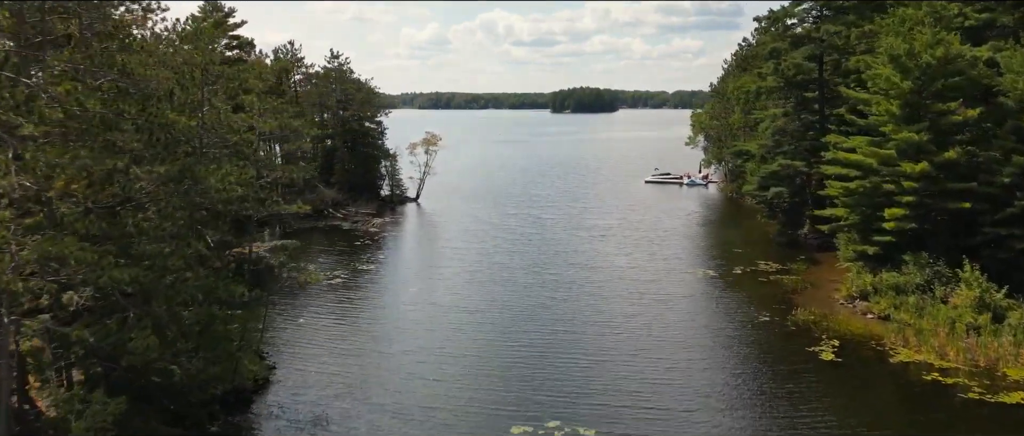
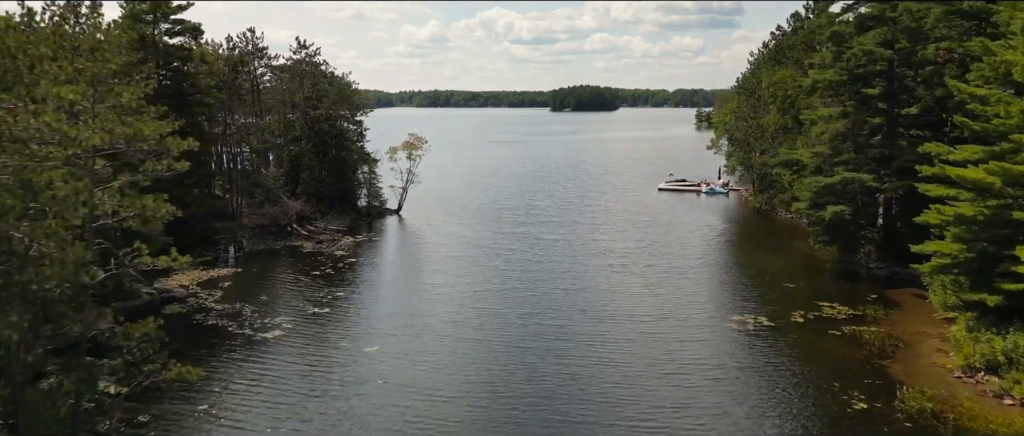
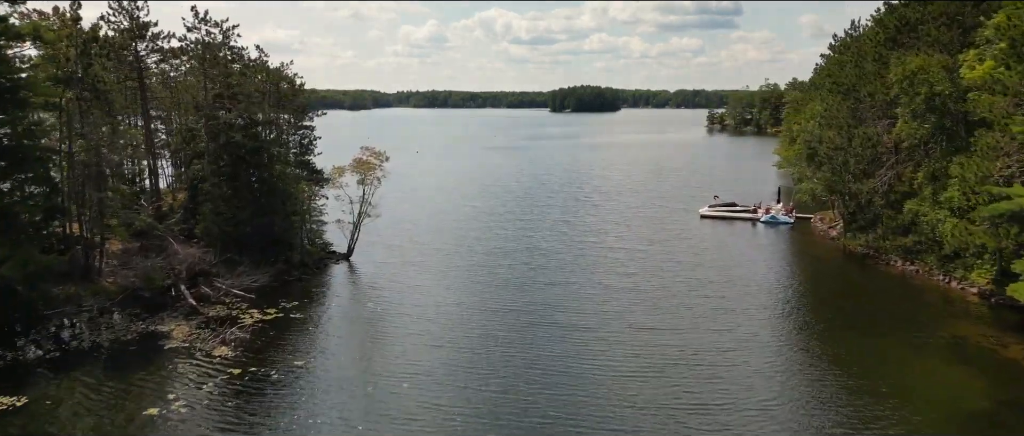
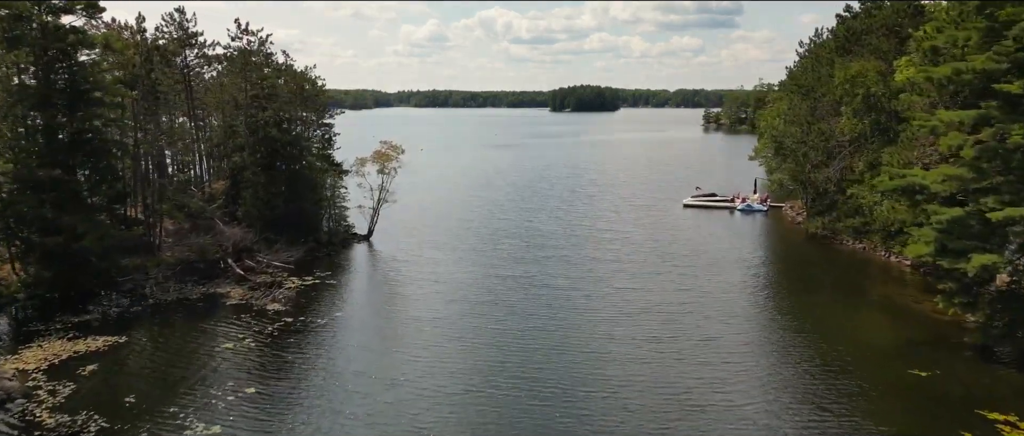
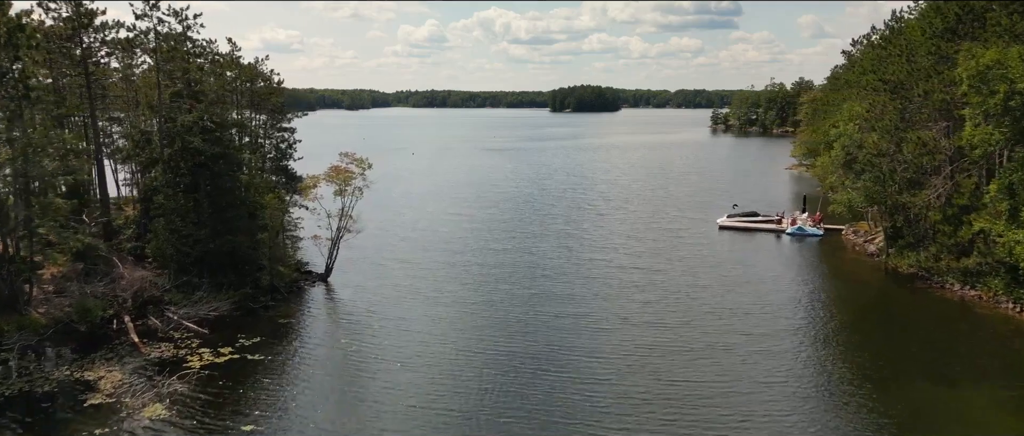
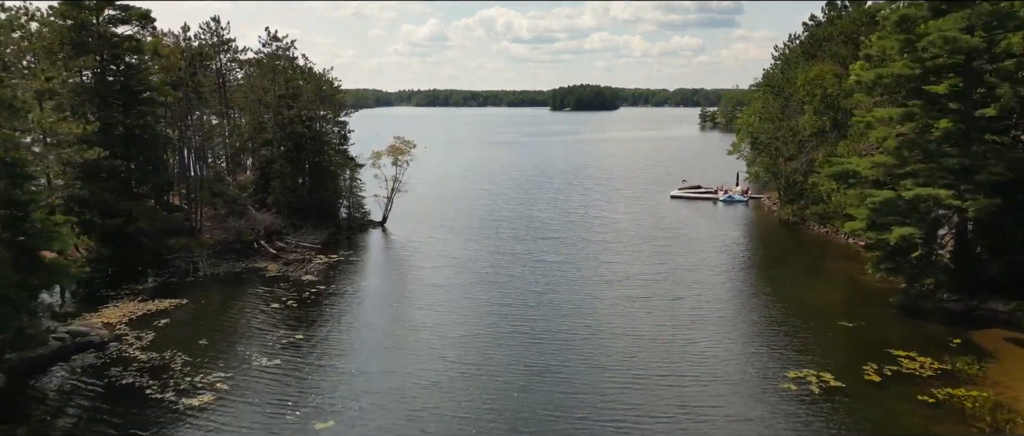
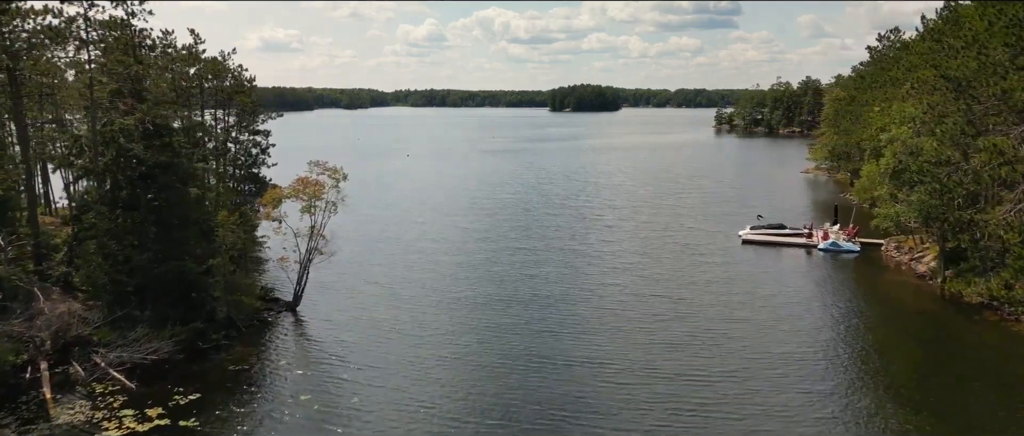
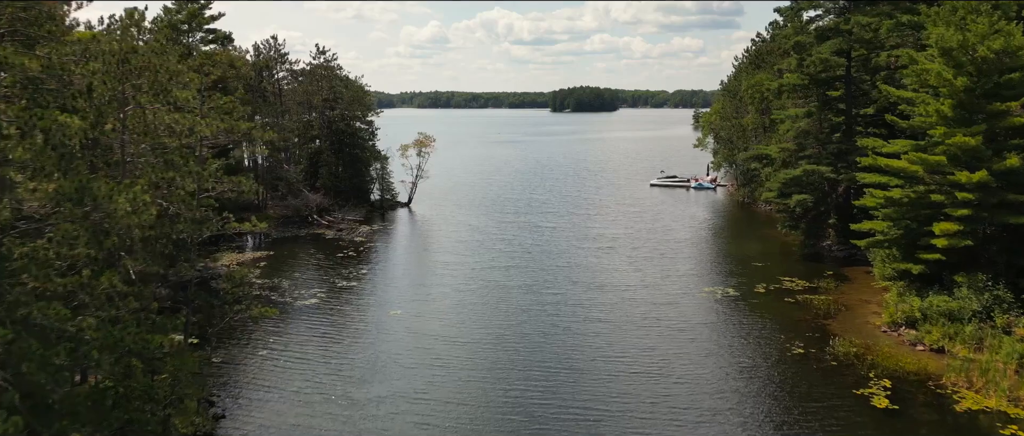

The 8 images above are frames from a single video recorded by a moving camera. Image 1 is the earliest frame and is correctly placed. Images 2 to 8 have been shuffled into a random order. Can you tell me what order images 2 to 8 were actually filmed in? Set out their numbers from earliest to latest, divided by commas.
8, 2, 6, 4, 3, 5, 7
